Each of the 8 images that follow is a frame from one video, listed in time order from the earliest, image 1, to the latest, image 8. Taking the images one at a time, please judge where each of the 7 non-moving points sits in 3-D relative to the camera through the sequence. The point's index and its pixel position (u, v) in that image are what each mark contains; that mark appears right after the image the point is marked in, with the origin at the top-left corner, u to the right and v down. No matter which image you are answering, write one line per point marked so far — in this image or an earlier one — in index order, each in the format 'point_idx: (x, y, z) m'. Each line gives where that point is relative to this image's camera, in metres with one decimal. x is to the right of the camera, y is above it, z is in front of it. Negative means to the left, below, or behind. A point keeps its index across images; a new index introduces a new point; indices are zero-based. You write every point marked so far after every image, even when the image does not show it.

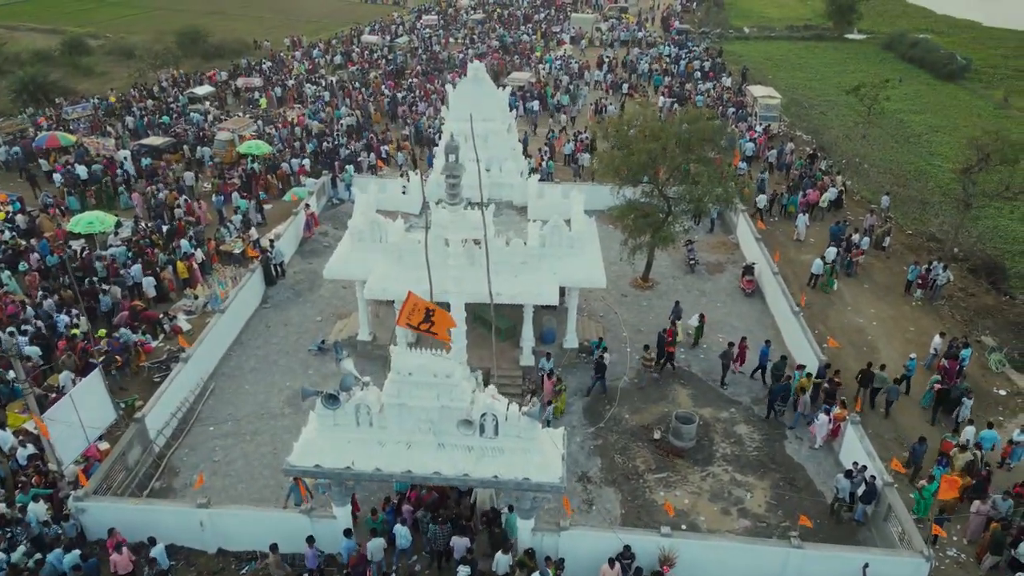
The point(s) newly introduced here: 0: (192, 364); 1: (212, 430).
0: (-7.4, -1.8, +16.7) m
1: (-6.7, -3.1, +15.9) m
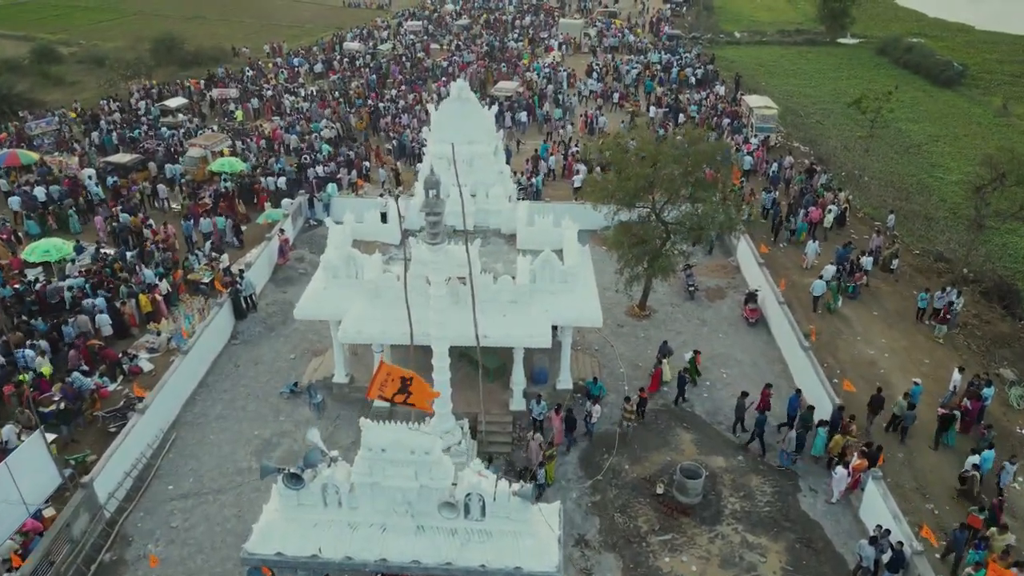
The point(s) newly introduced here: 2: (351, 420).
0: (-7.7, -2.7, +15.2) m
1: (-6.9, -4.1, +14.4) m
2: (-3.6, -3.0, +16.2) m
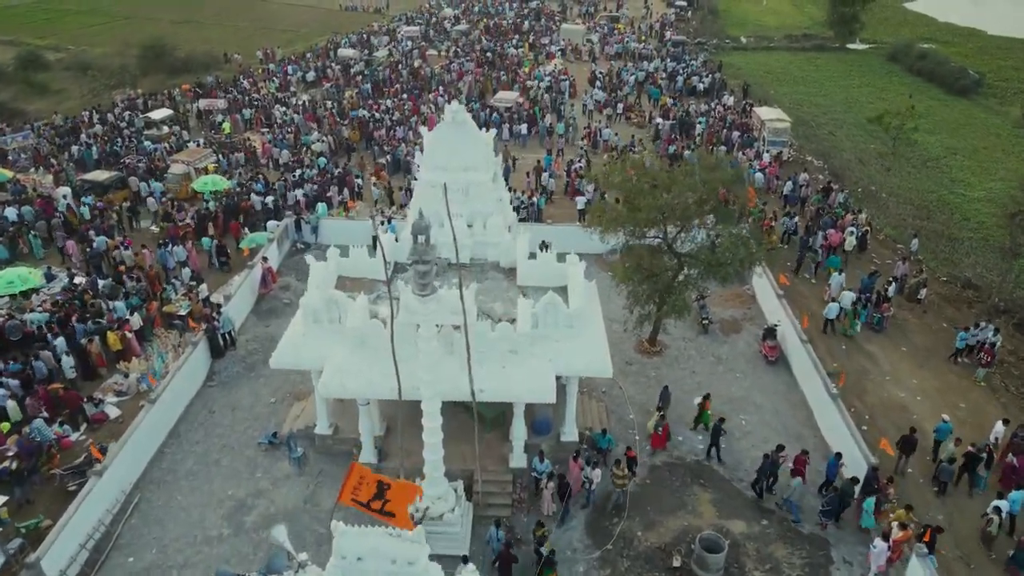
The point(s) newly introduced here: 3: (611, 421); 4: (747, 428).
0: (-7.7, -3.6, +13.7) m
1: (-6.9, -4.9, +12.9) m
2: (-3.7, -3.9, +14.8) m
3: (+2.3, -3.0, +16.3) m
4: (+5.3, -3.2, +16.2) m
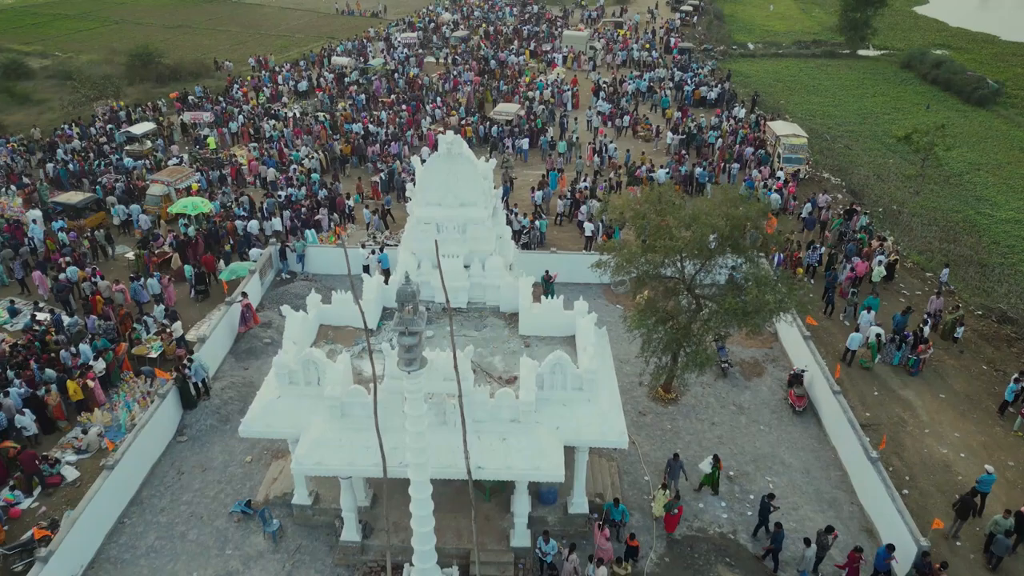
0: (-7.6, -4.6, +12.1) m
1: (-6.8, -5.9, +11.3) m
2: (-3.6, -4.9, +13.1) m
3: (+2.3, -4.0, +14.6) m
4: (+5.3, -4.1, +14.6) m
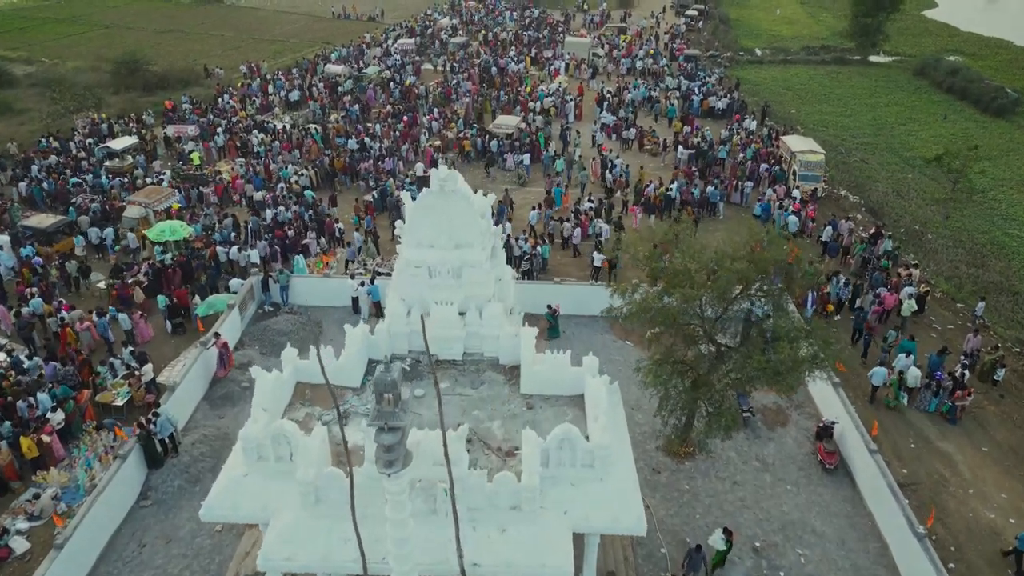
0: (-7.6, -5.5, +10.5) m
1: (-6.8, -6.9, +9.7) m
2: (-3.6, -5.8, +11.5) m
3: (+2.3, -4.9, +13.1) m
4: (+5.4, -5.1, +13.0) m
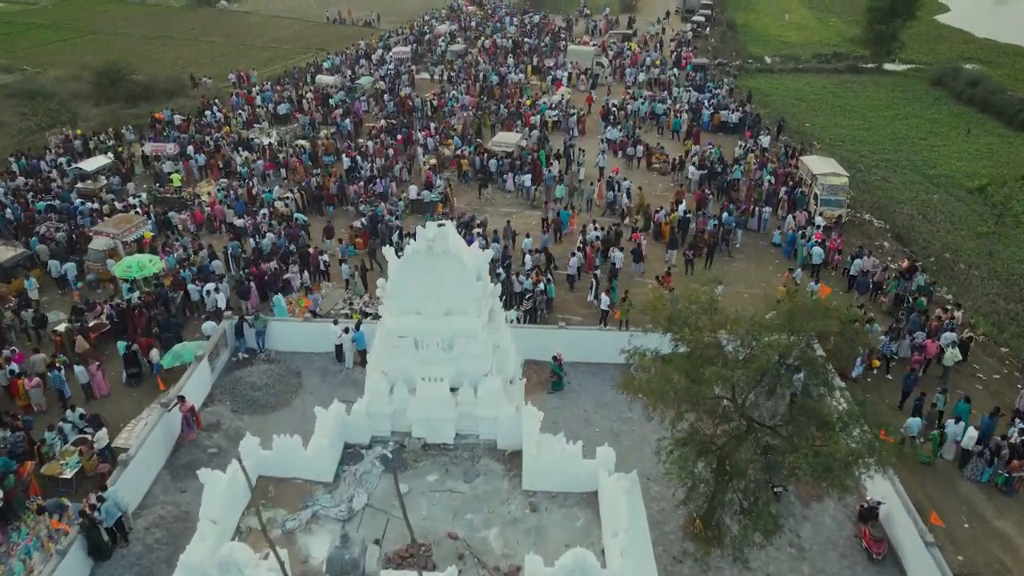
0: (-7.6, -6.6, +8.6) m
1: (-6.8, -8.0, +7.8) m
2: (-3.6, -6.9, +9.6) m
3: (+2.3, -6.1, +11.2) m
4: (+5.4, -6.2, +11.1) m
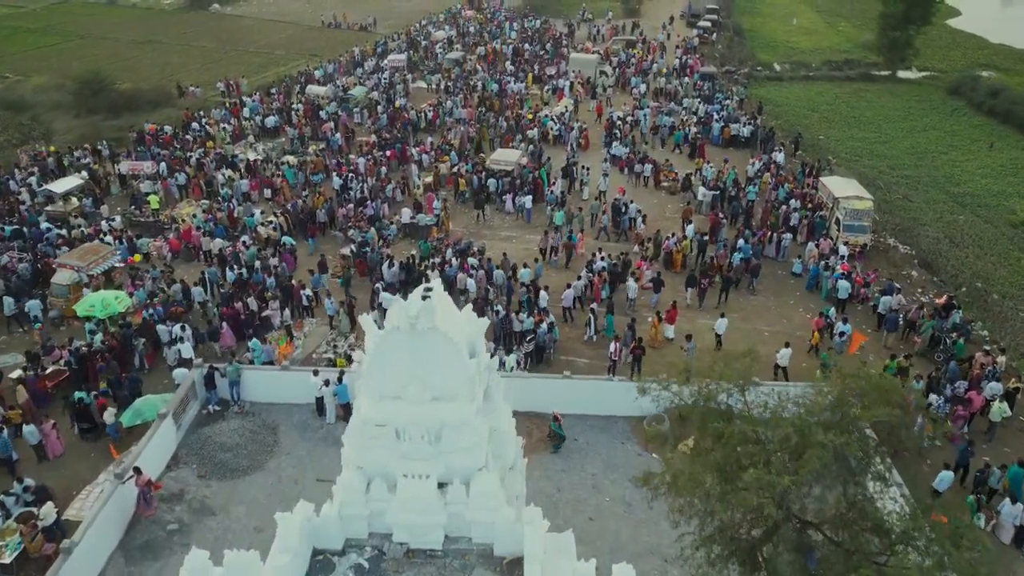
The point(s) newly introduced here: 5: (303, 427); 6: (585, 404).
0: (-7.6, -7.7, +6.9) m
1: (-6.8, -9.1, +6.1) m
2: (-3.6, -8.0, +7.9) m
3: (+2.3, -7.1, +9.4) m
4: (+5.3, -7.3, +9.4) m
5: (-4.7, -3.1, +16.1) m
6: (+1.7, -2.7, +16.5) m
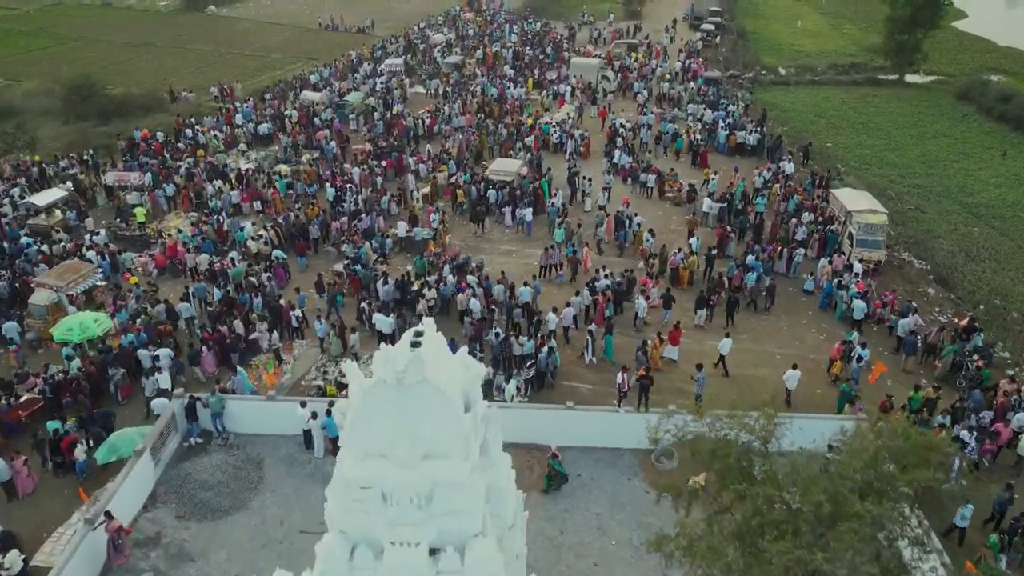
0: (-7.6, -8.2, +5.9) m
1: (-6.9, -9.6, +5.2) m
2: (-3.6, -8.5, +7.0) m
3: (+2.3, -7.7, +8.5) m
4: (+5.3, -7.8, +8.5) m
5: (-4.7, -3.7, +15.2) m
6: (+1.7, -3.2, +15.5) m
